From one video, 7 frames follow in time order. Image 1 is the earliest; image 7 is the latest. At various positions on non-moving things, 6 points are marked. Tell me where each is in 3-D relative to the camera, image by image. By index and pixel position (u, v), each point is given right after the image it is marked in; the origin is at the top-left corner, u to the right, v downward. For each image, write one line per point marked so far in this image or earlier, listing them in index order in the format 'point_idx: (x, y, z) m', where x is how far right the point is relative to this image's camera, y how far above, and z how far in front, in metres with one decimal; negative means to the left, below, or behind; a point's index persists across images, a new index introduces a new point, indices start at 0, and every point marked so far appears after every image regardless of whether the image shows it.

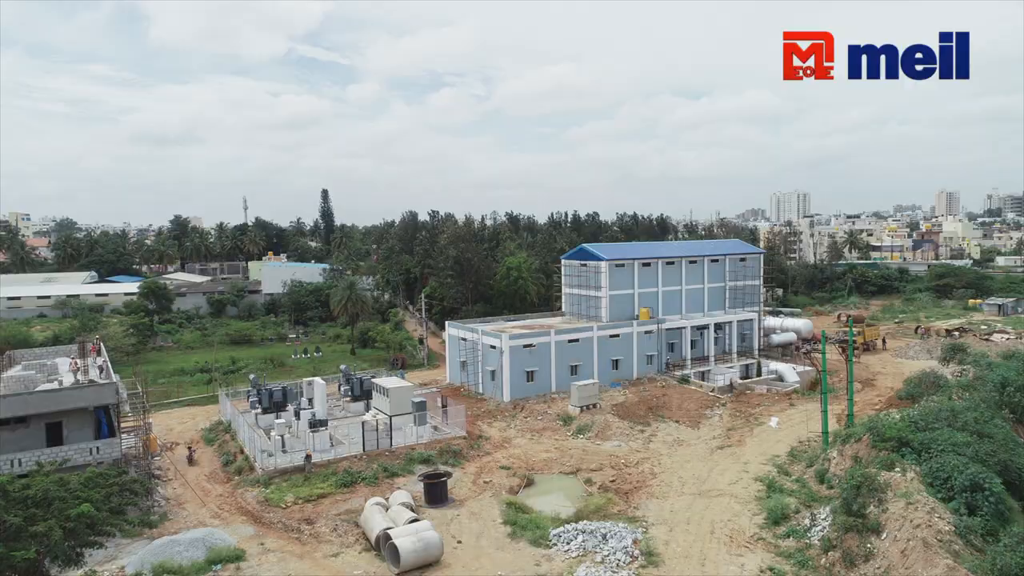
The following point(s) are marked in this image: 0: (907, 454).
0: (+10.6, -4.5, +19.2) m
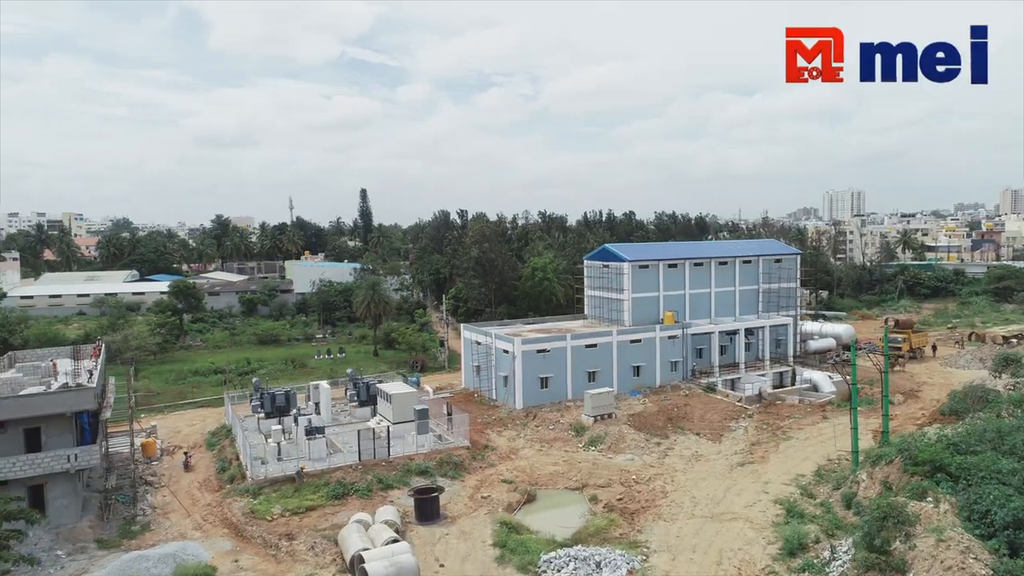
0: (+10.3, -4.6, +17.1) m
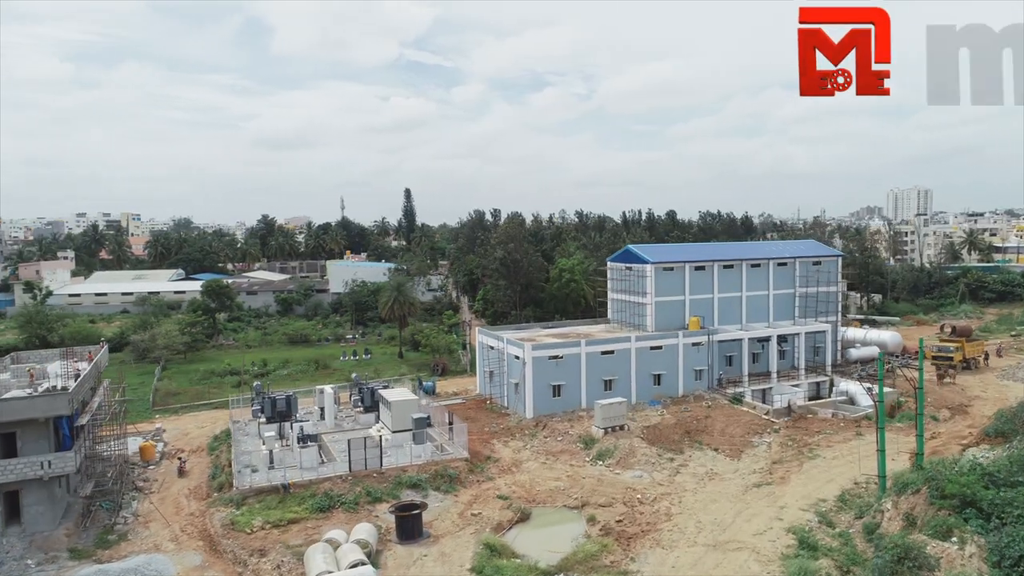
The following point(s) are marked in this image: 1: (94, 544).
0: (+9.6, -4.8, +15.0) m
1: (-11.5, -7.0, +19.6) m
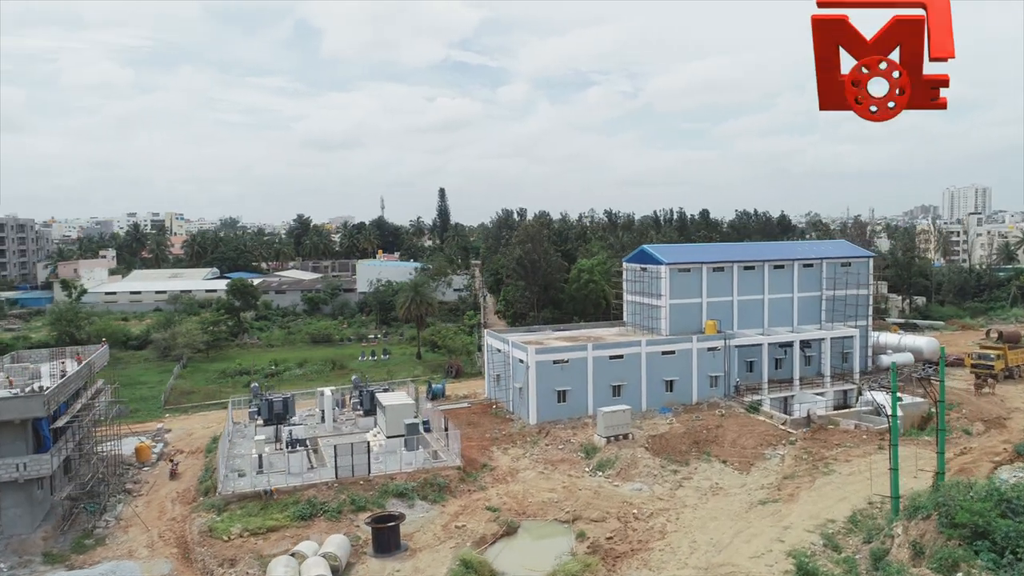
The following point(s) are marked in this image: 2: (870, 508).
0: (+8.8, -4.9, +13.4) m
1: (-11.9, -7.0, +19.3) m
2: (+10.0, -6.1, +19.9) m
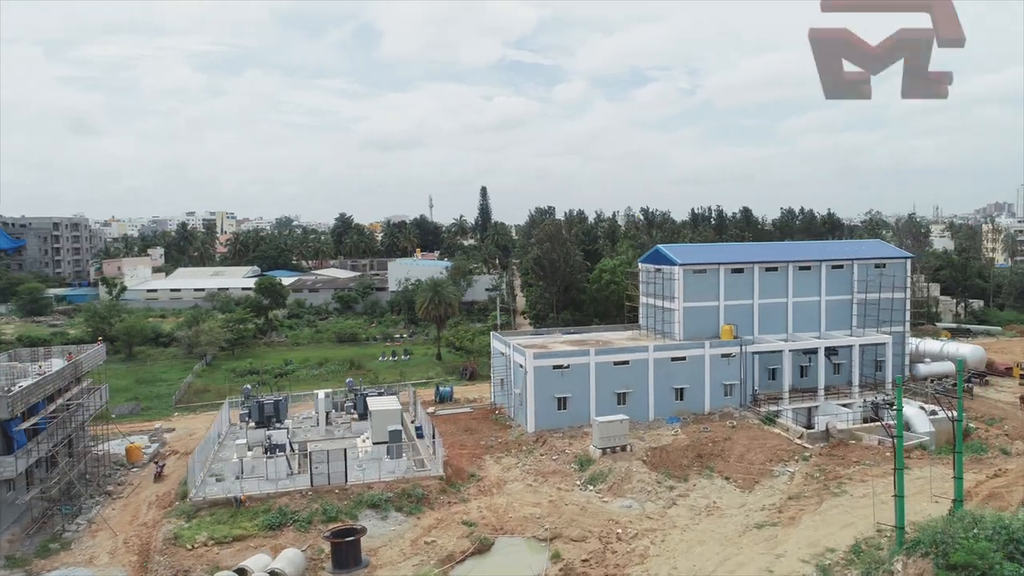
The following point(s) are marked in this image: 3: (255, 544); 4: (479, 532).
0: (+7.6, -5.1, +11.6) m
1: (-12.7, -7.0, +19.0) m
2: (+9.2, -6.2, +18.0) m
3: (-6.9, -6.9, +19.4) m
4: (-0.9, -6.8, +19.9) m
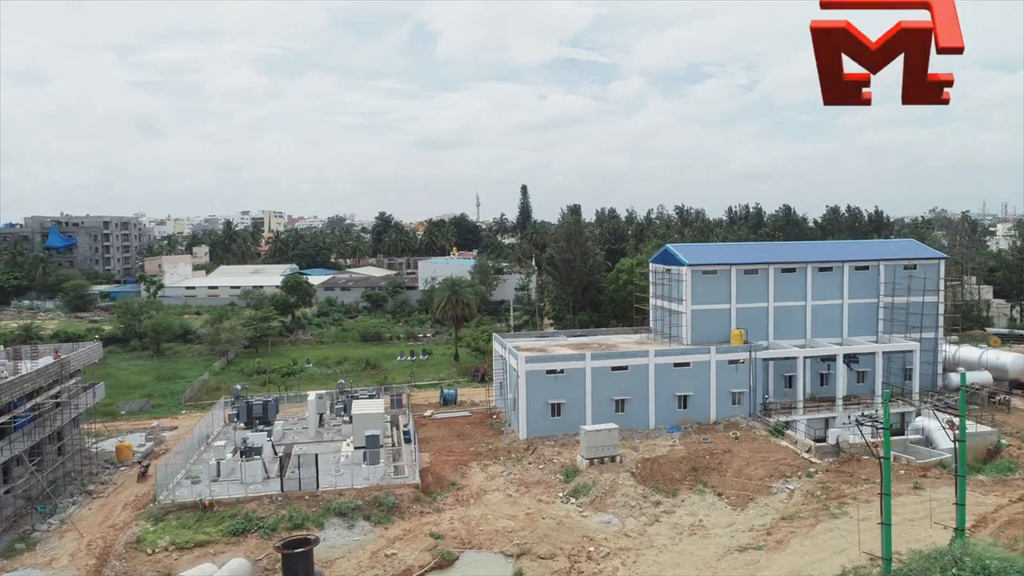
0: (+6.1, -5.2, +10.1) m
1: (-13.6, -7.0, +19.0) m
2: (+8.1, -6.3, +16.3) m
3: (-7.8, -6.9, +18.9) m
4: (-1.8, -6.8, +19.0) m
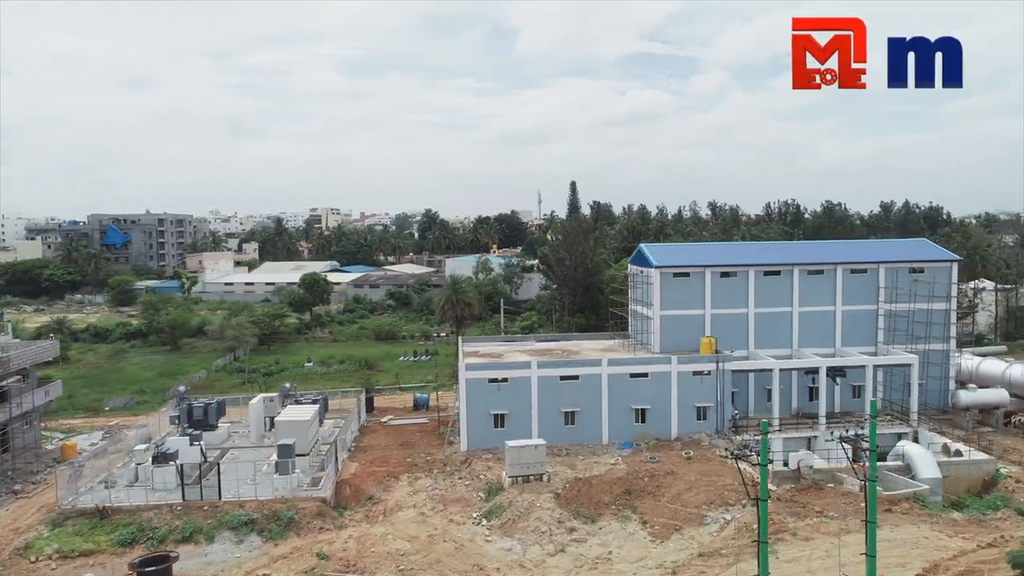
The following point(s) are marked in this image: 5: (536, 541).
0: (+2.3, -5.4, +8.1) m
1: (-16.4, -7.0, +19.0) m
2: (+5.0, -6.6, +14.1) m
3: (-10.6, -7.0, +18.3) m
4: (-4.6, -6.9, +17.8) m
5: (+0.7, -6.6, +18.7) m
